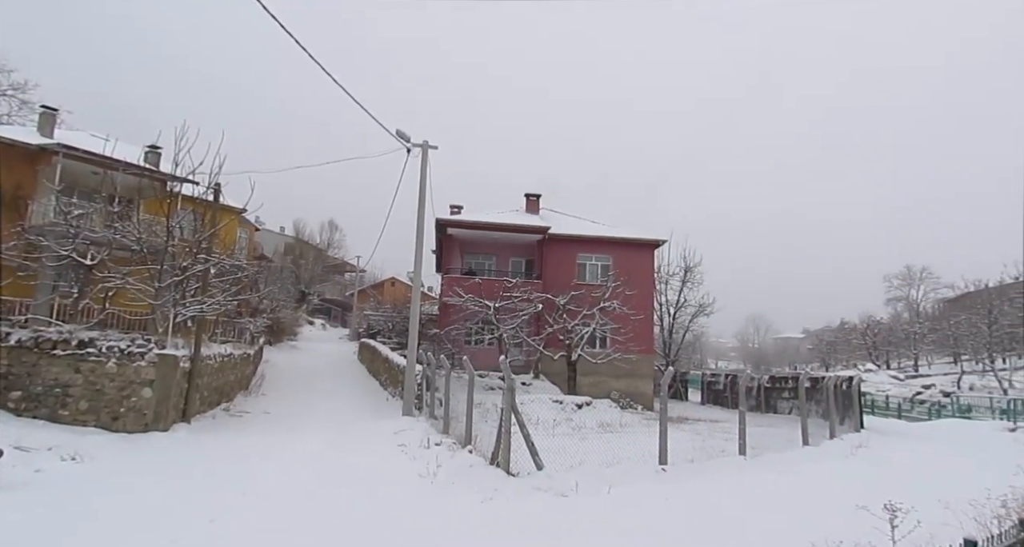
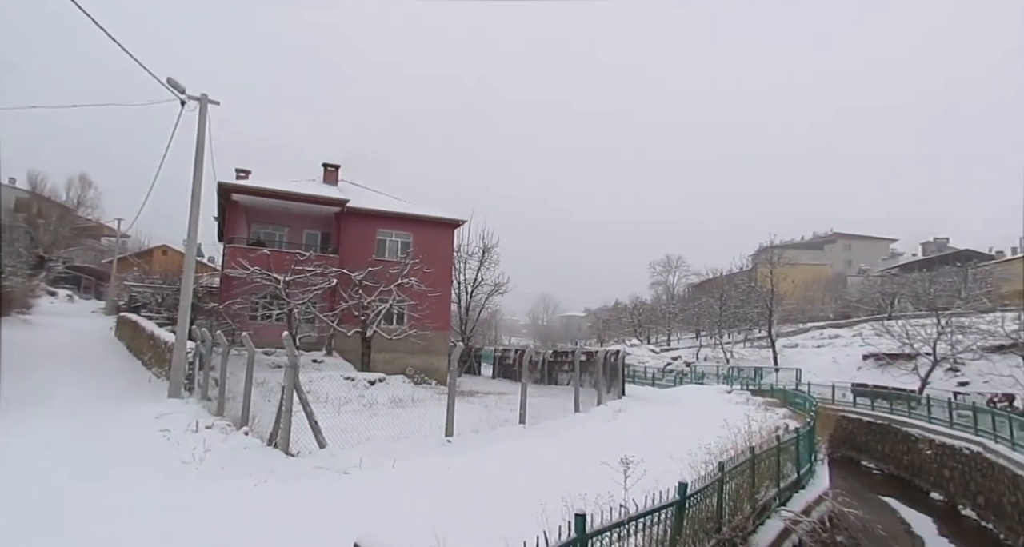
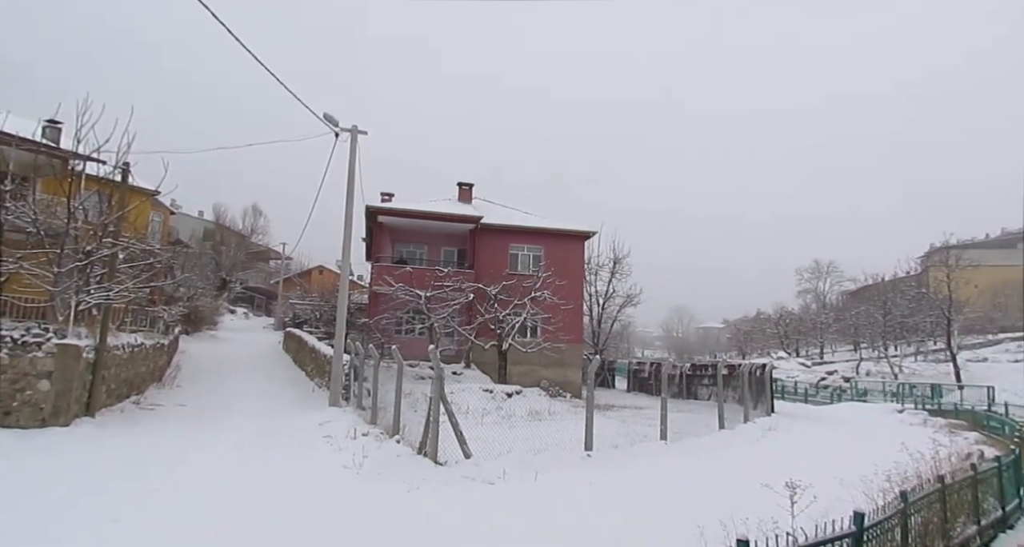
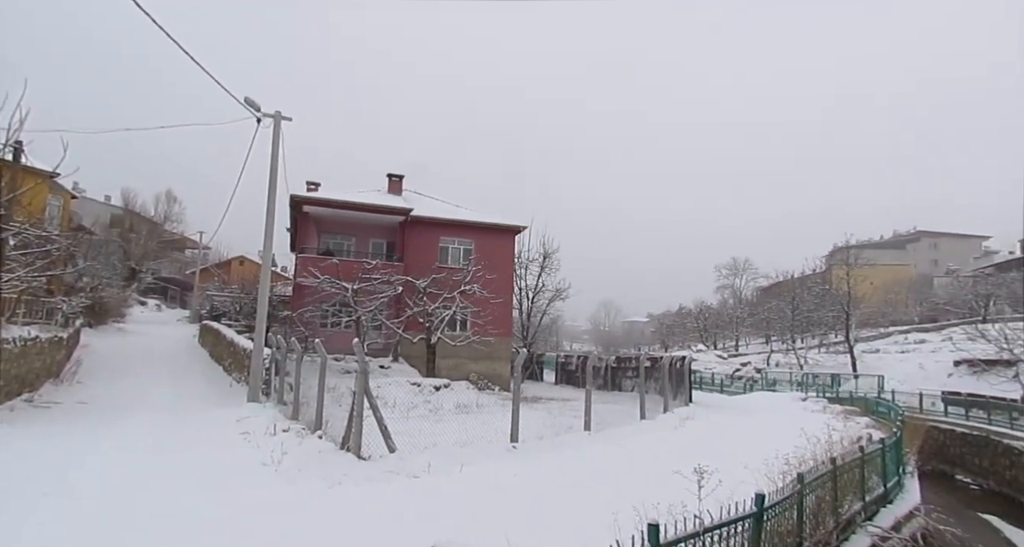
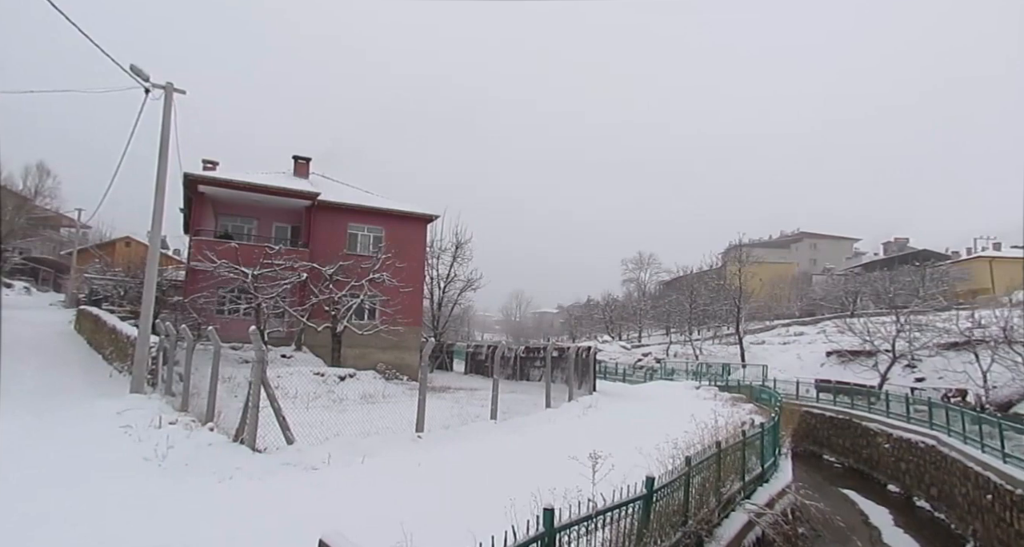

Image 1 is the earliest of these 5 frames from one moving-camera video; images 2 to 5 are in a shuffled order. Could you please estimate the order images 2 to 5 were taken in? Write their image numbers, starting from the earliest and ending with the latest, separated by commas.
3, 4, 2, 5
